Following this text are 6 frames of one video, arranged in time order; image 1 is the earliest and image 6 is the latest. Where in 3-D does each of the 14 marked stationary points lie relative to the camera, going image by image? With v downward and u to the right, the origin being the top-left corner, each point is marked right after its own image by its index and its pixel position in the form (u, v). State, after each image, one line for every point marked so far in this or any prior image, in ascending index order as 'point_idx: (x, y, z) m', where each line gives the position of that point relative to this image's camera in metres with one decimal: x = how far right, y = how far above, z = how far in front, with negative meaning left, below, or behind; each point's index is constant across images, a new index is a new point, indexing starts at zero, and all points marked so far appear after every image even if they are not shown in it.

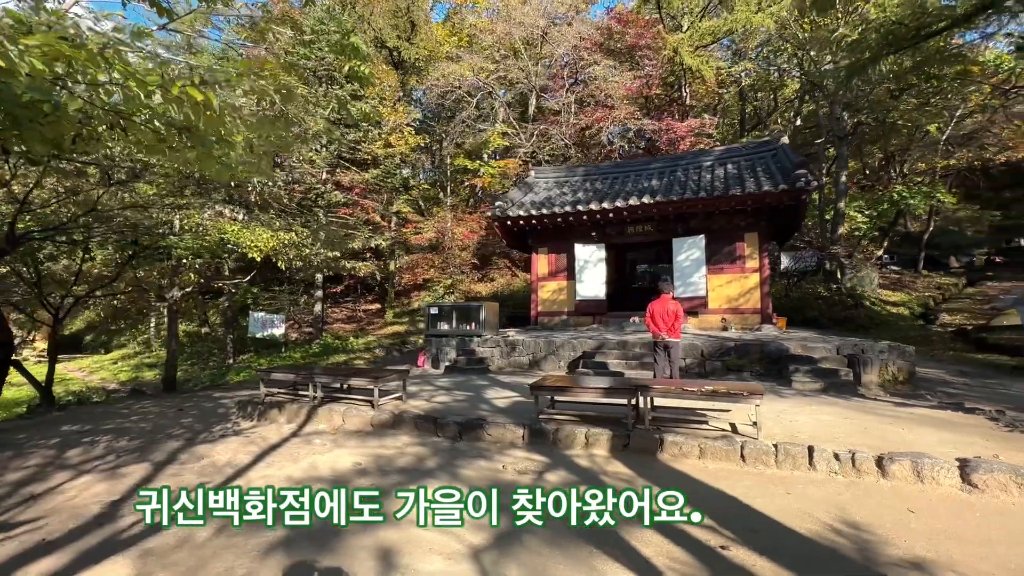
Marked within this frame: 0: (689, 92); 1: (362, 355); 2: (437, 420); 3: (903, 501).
0: (+7.0, +7.8, +18.5) m
1: (-4.1, -1.8, +12.8) m
2: (-0.9, -1.5, +5.3) m
3: (+2.8, -1.5, +3.3) m
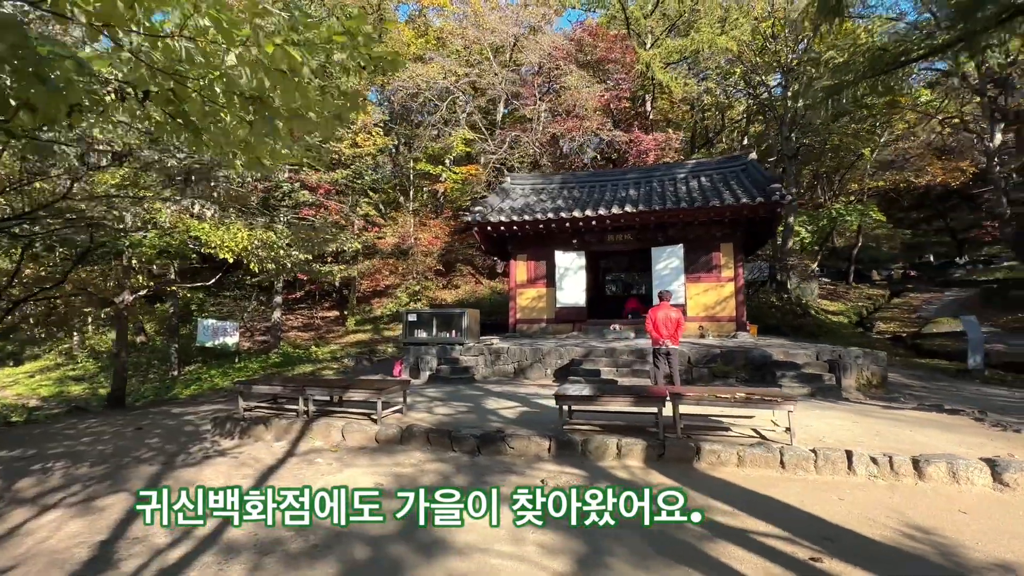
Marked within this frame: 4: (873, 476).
0: (+5.8, +7.4, +19.2) m
1: (-4.7, -2.0, +12.1) m
2: (-0.6, -1.6, +5.0) m
3: (+3.3, -1.6, +3.4) m
4: (+3.0, -1.5, +3.8) m
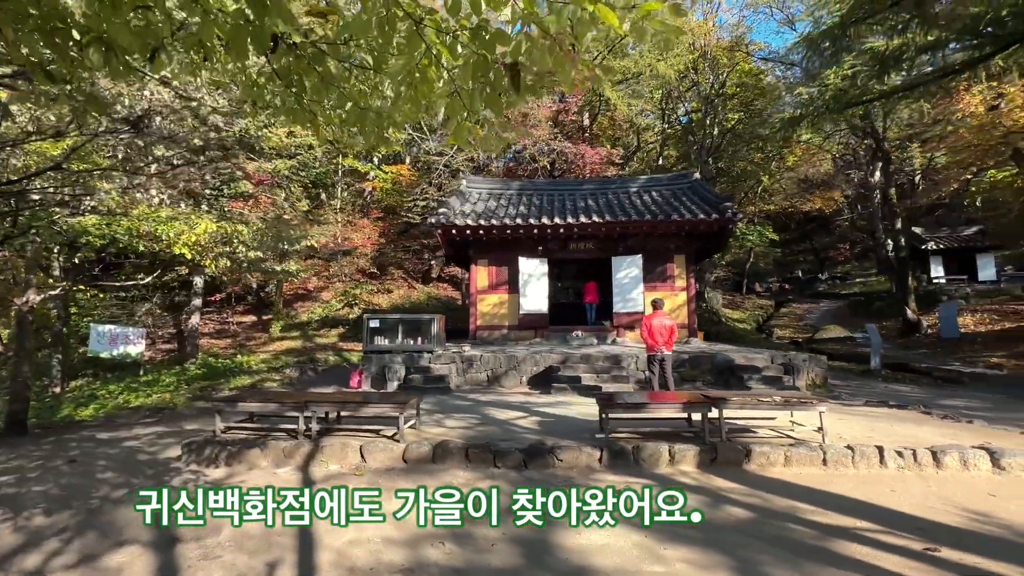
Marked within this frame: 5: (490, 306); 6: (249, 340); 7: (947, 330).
0: (+3.4, +7.1, +20.0) m
1: (-5.6, -2.0, +10.8) m
2: (-0.2, -1.6, +4.7) m
3: (+4.0, -1.7, +3.9) m
4: (+3.6, -1.7, +4.3) m
5: (-0.6, -0.5, +11.8) m
6: (-8.7, -1.7, +15.4) m
7: (+14.1, -1.3, +15.2) m
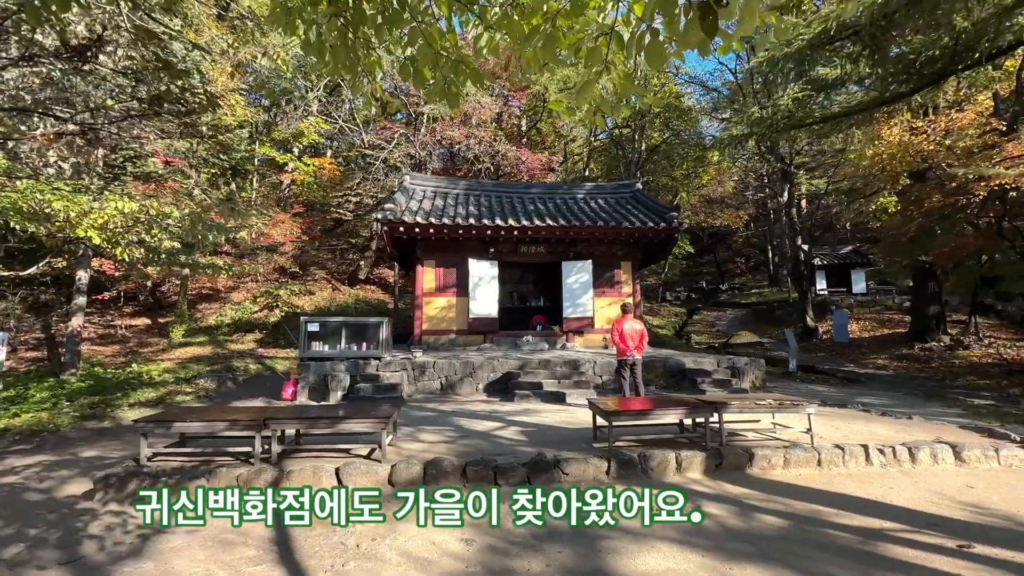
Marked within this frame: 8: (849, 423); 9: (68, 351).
0: (+0.7, +6.9, +20.0) m
1: (-6.6, -2.0, +9.2) m
2: (-0.2, -1.6, +4.2) m
3: (+4.0, -1.8, +4.2) m
4: (+3.6, -1.7, +4.5) m
5: (-1.8, -0.5, +11.2) m
6: (-10.4, -1.7, +13.2) m
7: (+12.0, -1.7, +17.2) m
8: (+4.1, -1.7, +5.7) m
9: (-10.0, -1.4, +10.5) m
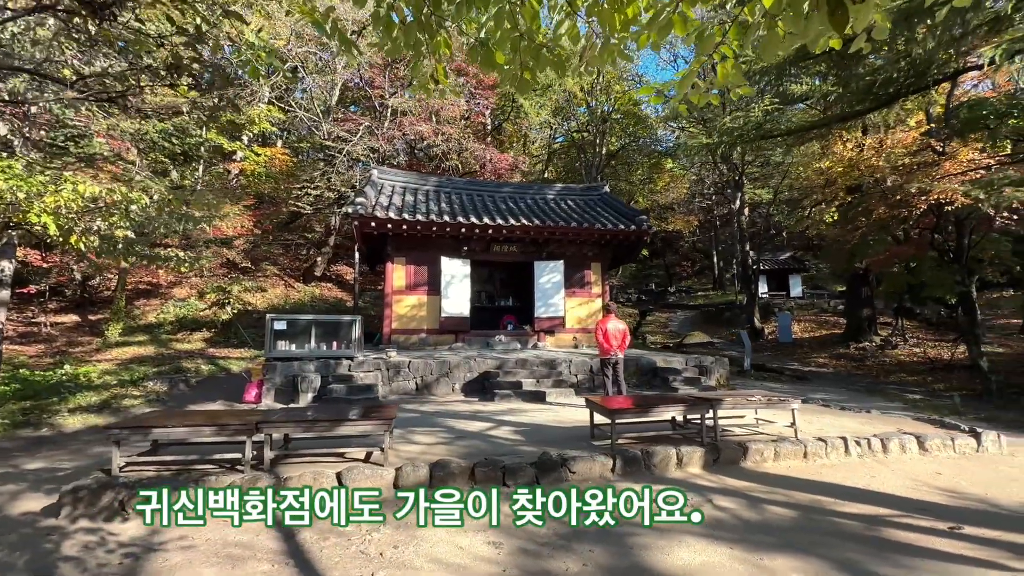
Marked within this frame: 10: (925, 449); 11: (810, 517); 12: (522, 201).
0: (-0.8, +6.9, +20.0) m
1: (-7.0, -1.9, +8.4) m
2: (-0.1, -1.6, +4.1) m
3: (+4.1, -1.8, +4.6) m
4: (+3.6, -1.7, +4.8) m
5: (-2.4, -0.5, +10.9) m
6: (-11.3, -1.5, +12.0) m
7: (+10.7, -1.9, +18.3) m
8: (+4.0, -1.7, +6.1) m
9: (-10.6, -1.3, +9.4) m
10: (+4.4, -1.7, +5.0) m
11: (+2.2, -1.7, +3.5) m
12: (+0.3, +2.4, +12.8) m
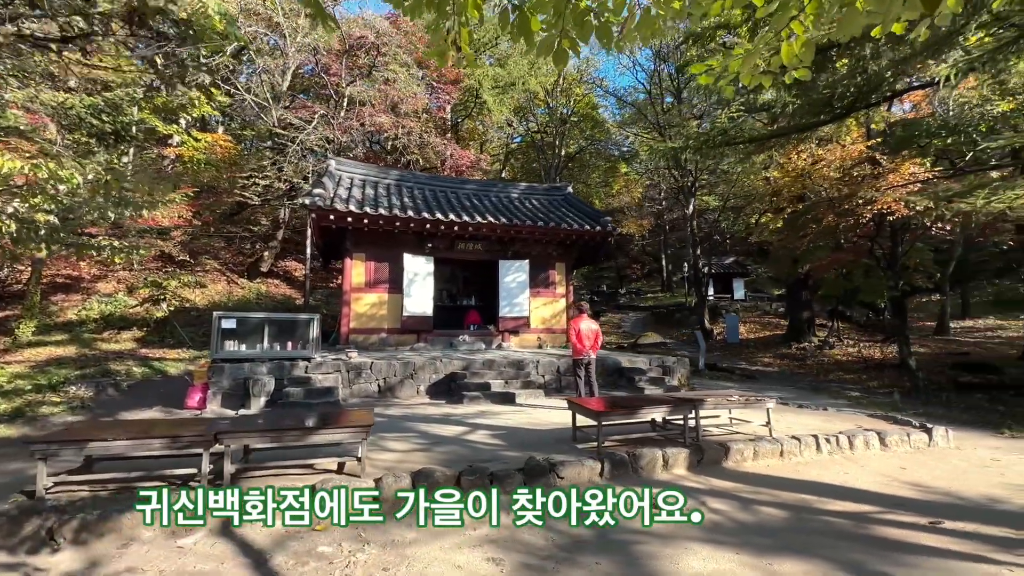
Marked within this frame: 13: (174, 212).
0: (-2.4, +6.9, +19.6) m
1: (-7.6, -1.7, +7.5) m
2: (-0.2, -1.5, +3.9) m
3: (+3.9, -1.8, +4.8) m
4: (+3.4, -1.8, +5.0) m
5: (-3.2, -0.4, +10.4) m
6: (-12.1, -1.3, +10.5) m
7: (+9.0, -2.0, +19.1) m
8: (+3.7, -1.7, +6.3) m
9: (-11.2, -1.1, +8.0) m
10: (+4.2, -1.8, +5.3) m
11: (+2.2, -1.7, +3.5) m
12: (-0.7, +2.4, +12.6) m
13: (-9.3, +2.1, +12.9) m
